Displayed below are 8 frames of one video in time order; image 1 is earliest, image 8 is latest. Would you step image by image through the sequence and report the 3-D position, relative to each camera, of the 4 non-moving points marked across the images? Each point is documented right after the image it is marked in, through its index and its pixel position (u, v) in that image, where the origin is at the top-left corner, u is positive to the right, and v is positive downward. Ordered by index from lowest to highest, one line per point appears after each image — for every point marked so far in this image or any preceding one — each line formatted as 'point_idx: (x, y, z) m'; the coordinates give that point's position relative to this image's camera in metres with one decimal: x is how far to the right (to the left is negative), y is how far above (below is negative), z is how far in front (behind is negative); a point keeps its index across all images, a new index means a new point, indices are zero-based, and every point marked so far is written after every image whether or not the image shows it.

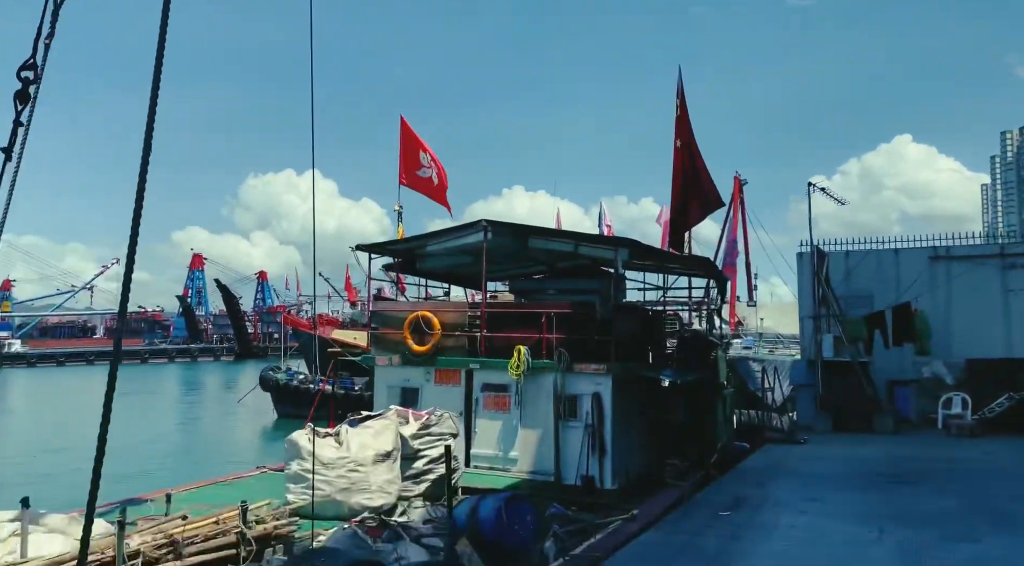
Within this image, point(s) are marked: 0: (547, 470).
0: (+0.5, -2.6, +10.7) m
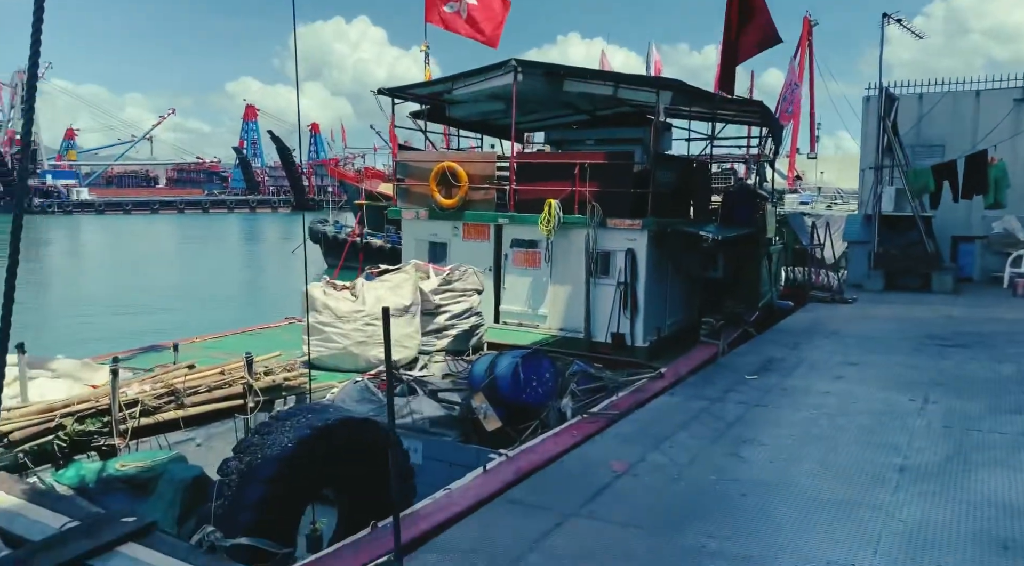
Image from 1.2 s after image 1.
0: (+0.9, -0.6, +10.4) m
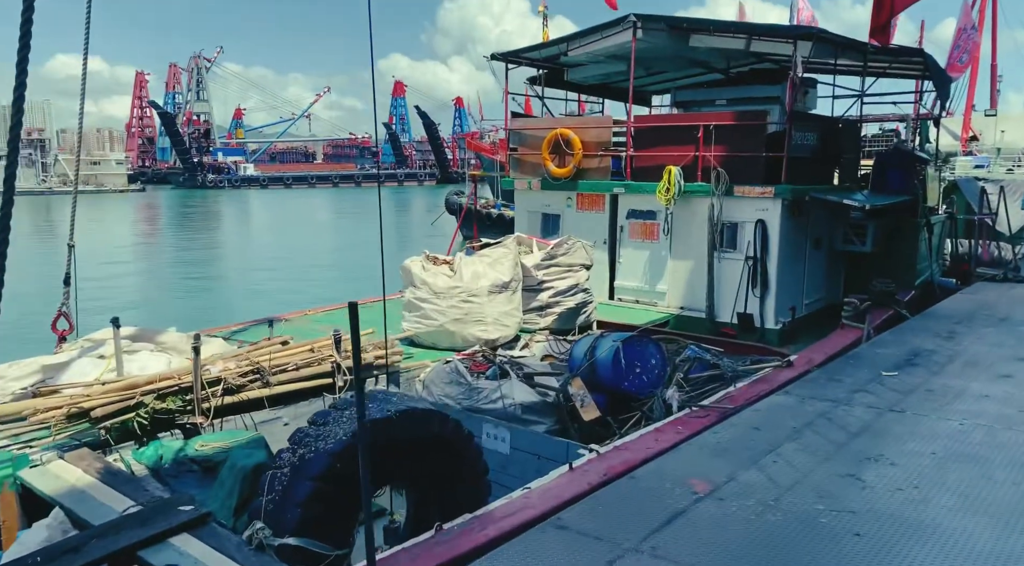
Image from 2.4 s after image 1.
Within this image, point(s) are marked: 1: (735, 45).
0: (+2.3, -0.3, +9.6) m
1: (+2.9, +3.1, +9.8) m
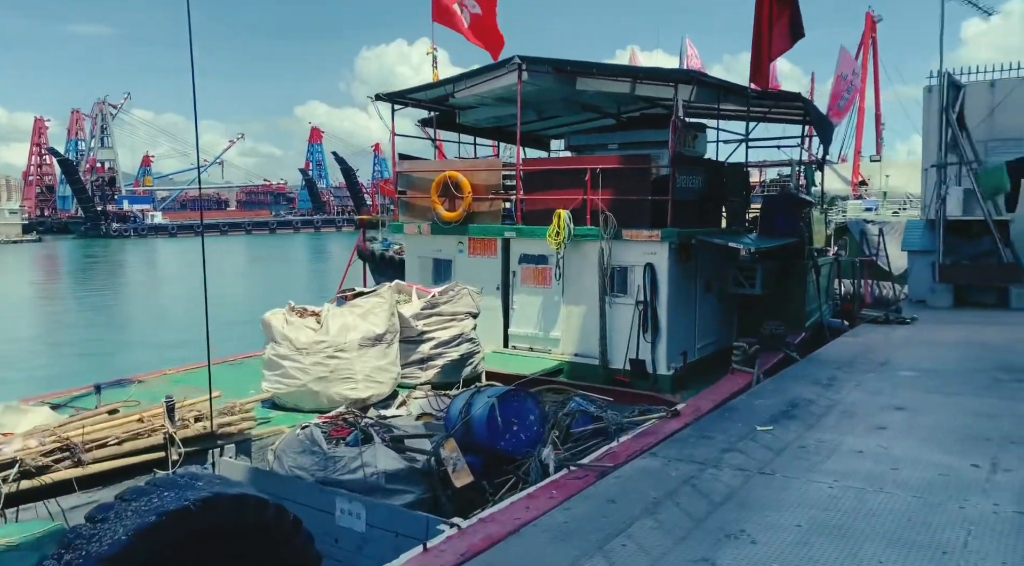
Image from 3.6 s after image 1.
0: (+1.0, -0.8, +9.2) m
1: (+1.4, +2.5, +9.7) m
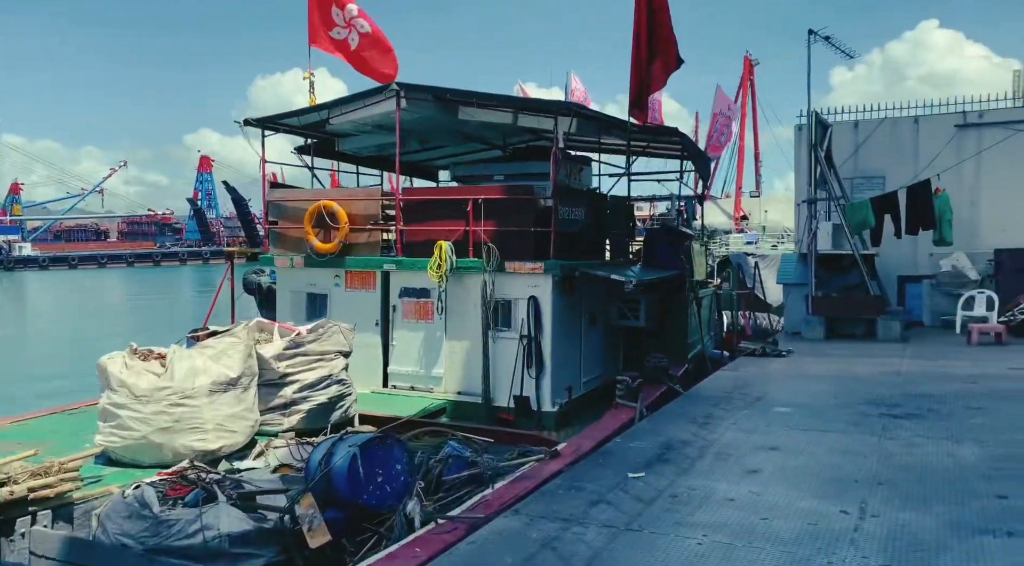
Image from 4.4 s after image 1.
0: (-0.4, -1.2, +8.9) m
1: (-0.1, +2.0, +9.6) m
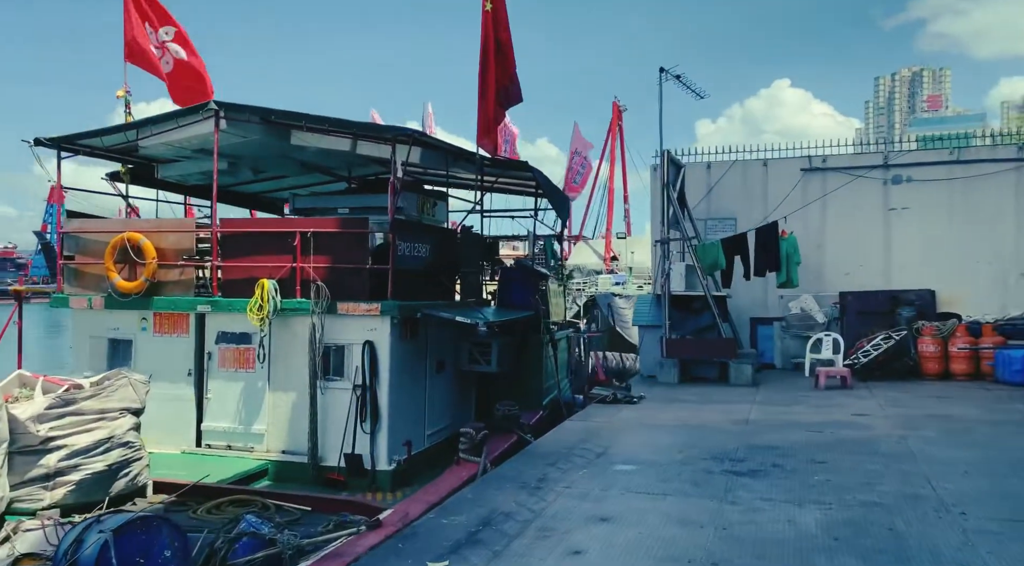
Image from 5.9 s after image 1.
0: (-2.2, -1.7, +7.8) m
1: (-2.0, +1.6, +8.7) m
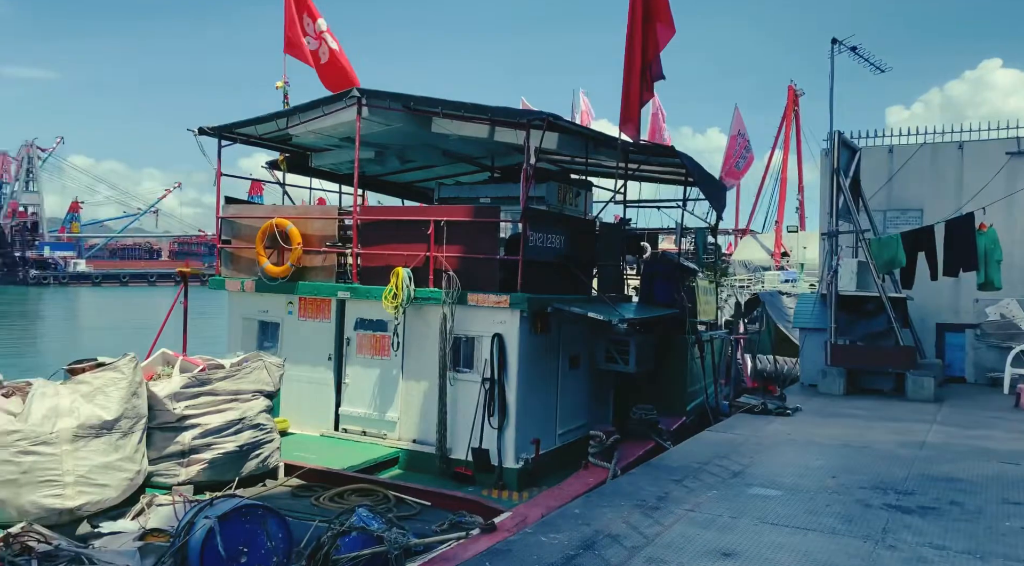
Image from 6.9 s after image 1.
0: (-0.8, -1.6, +7.7) m
1: (-0.4, +1.7, +8.5) m
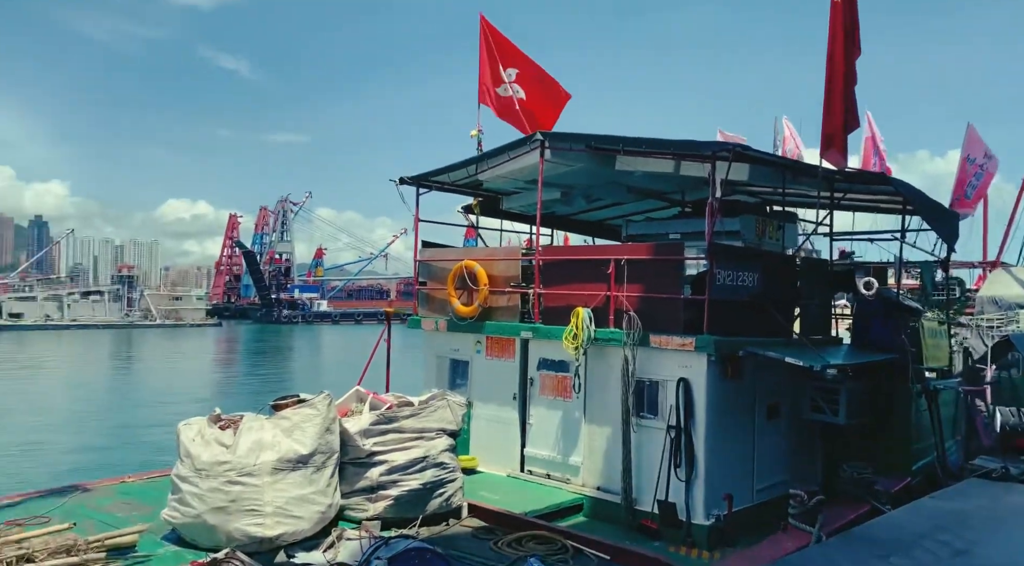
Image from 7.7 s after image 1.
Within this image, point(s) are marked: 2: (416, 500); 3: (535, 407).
0: (+1.0, -2.0, +7.5) m
1: (+1.6, +1.2, +8.3) m
2: (-0.8, -1.8, +6.3) m
3: (+0.3, -1.3, +8.2) m
